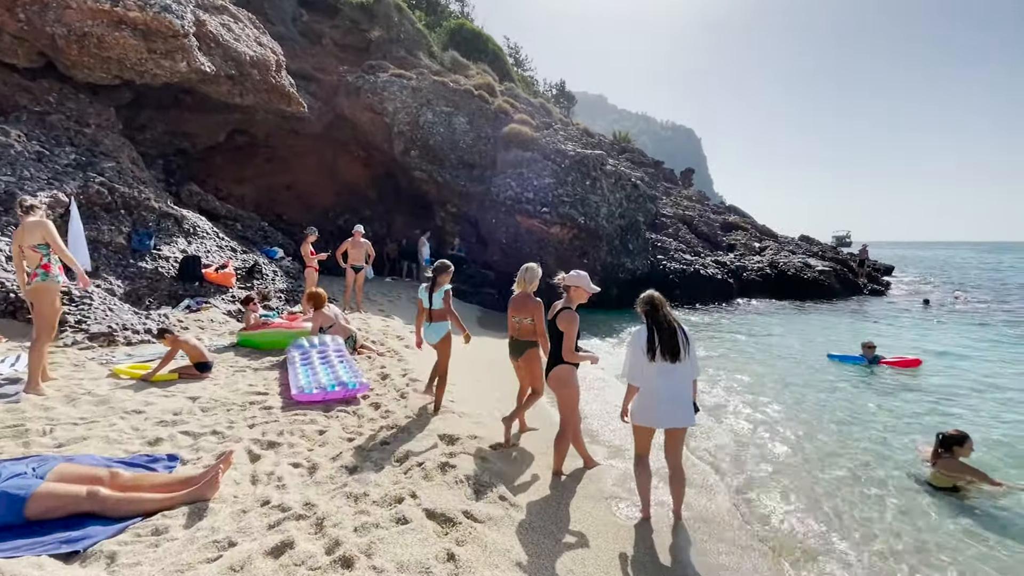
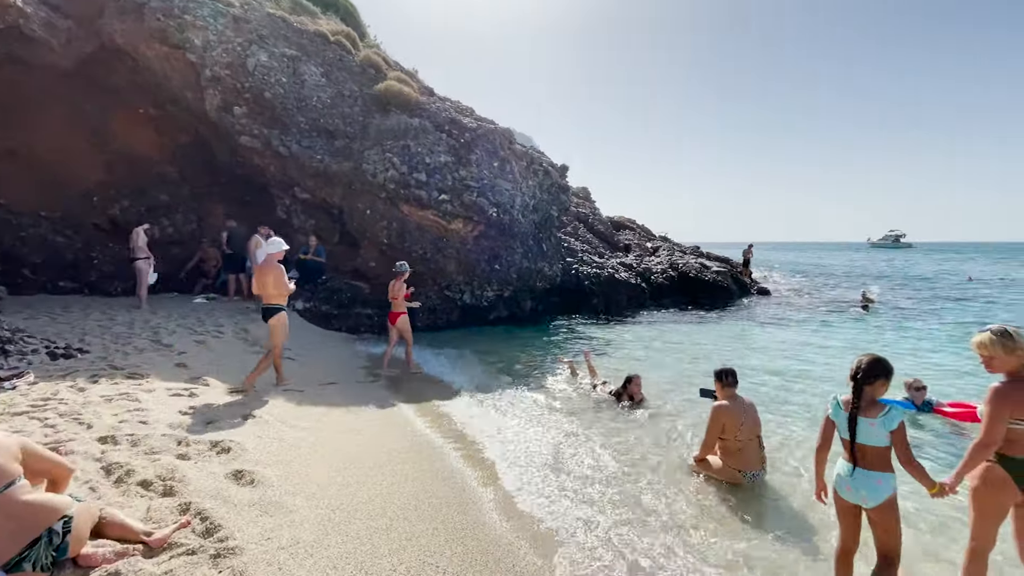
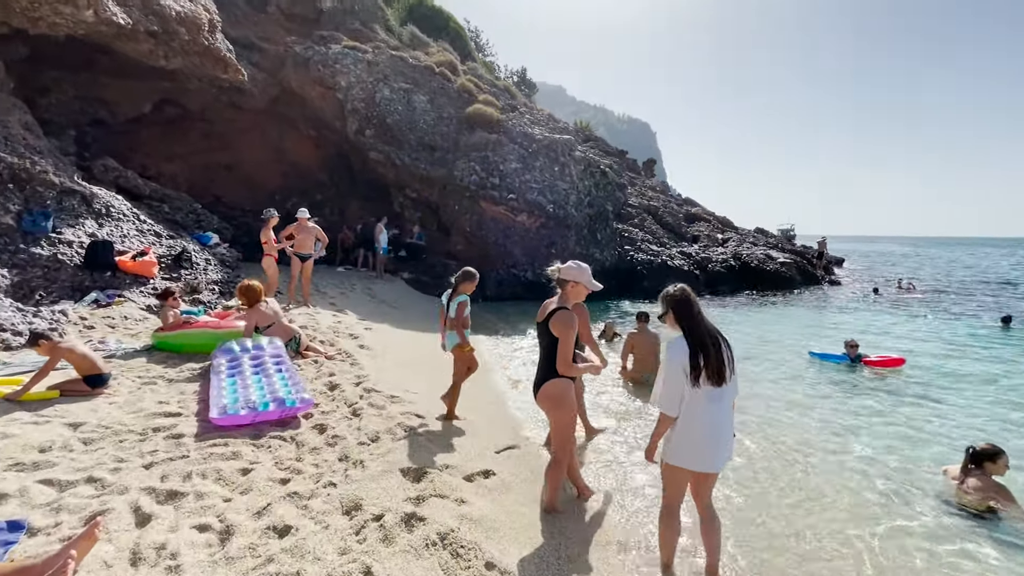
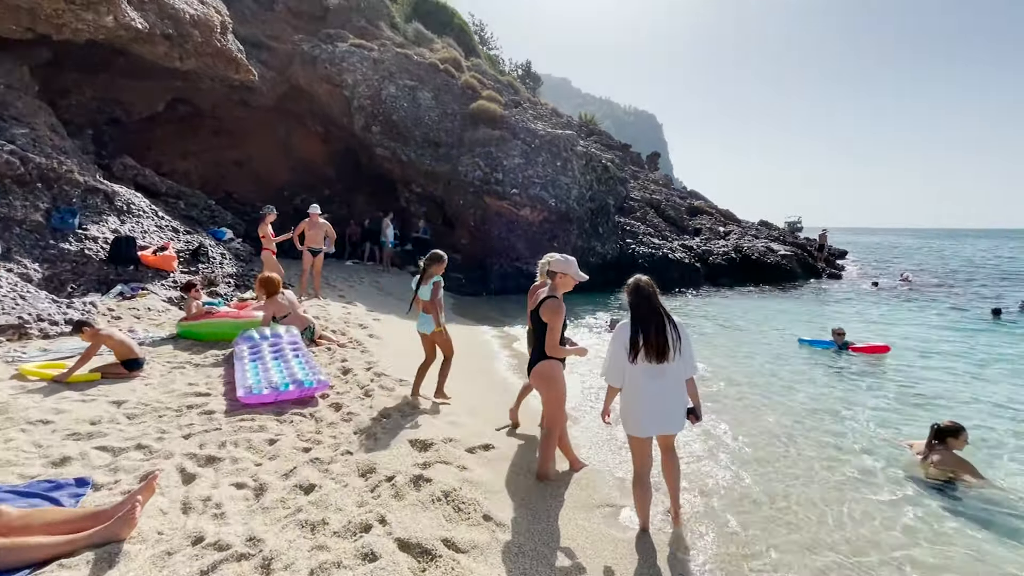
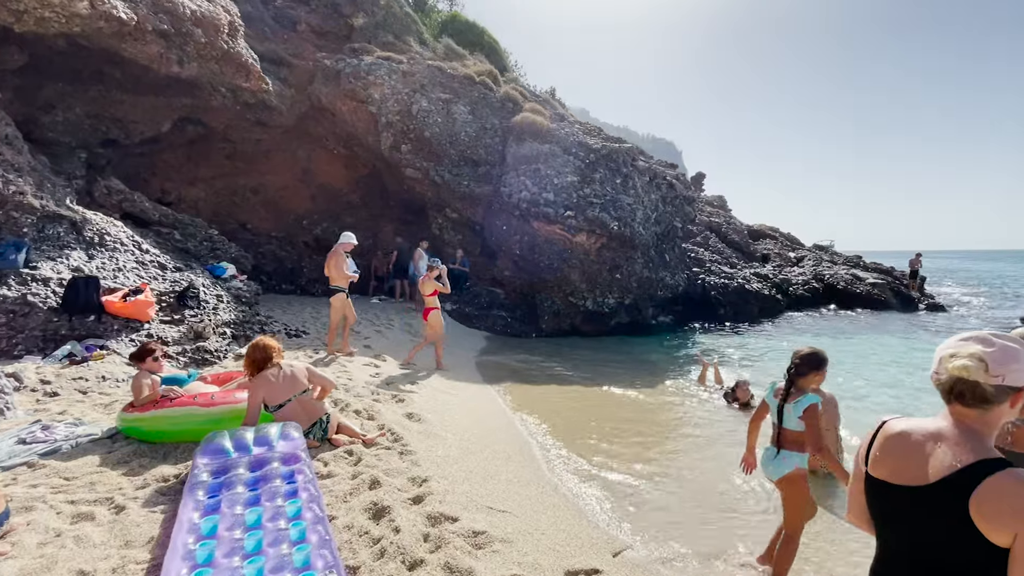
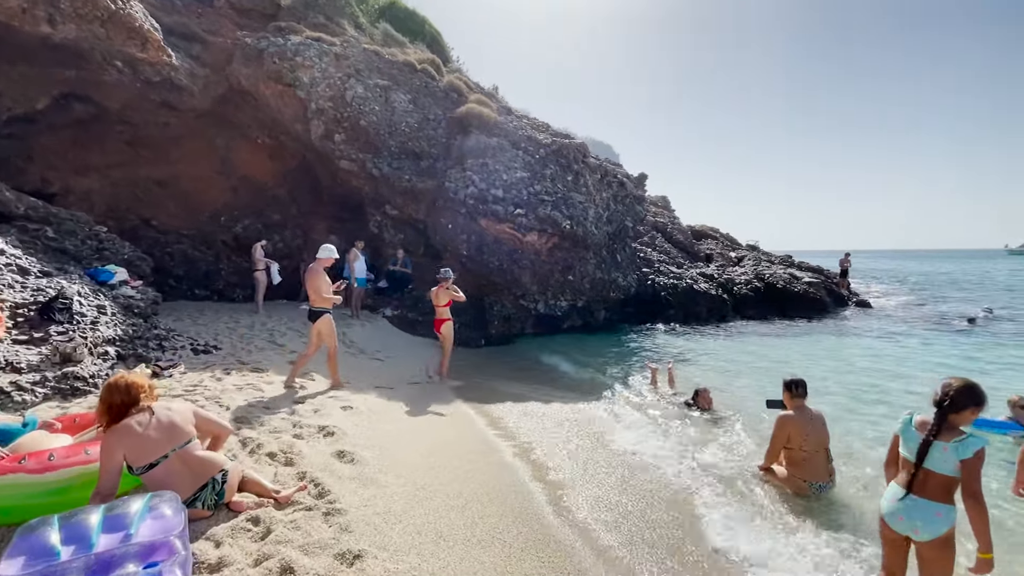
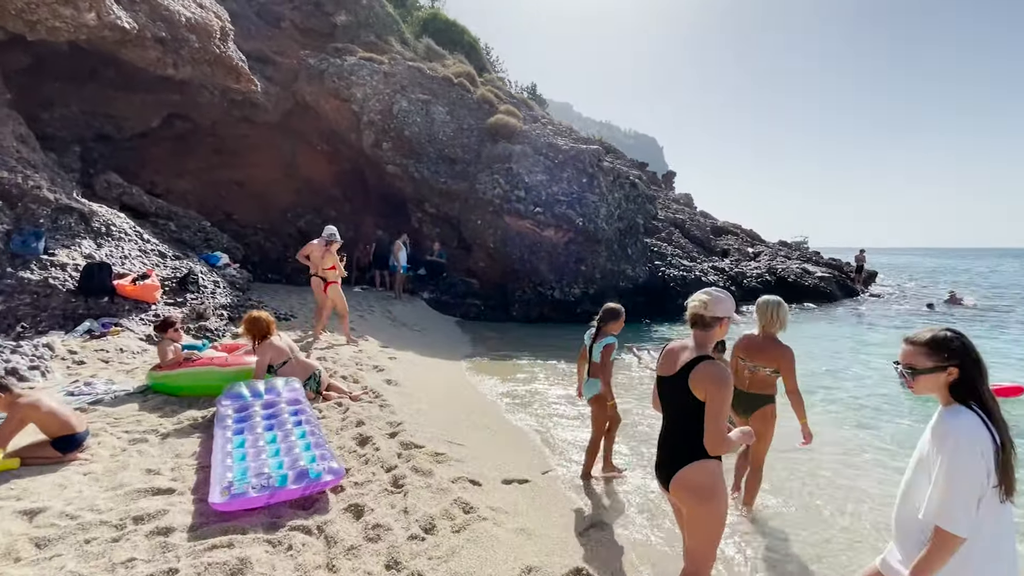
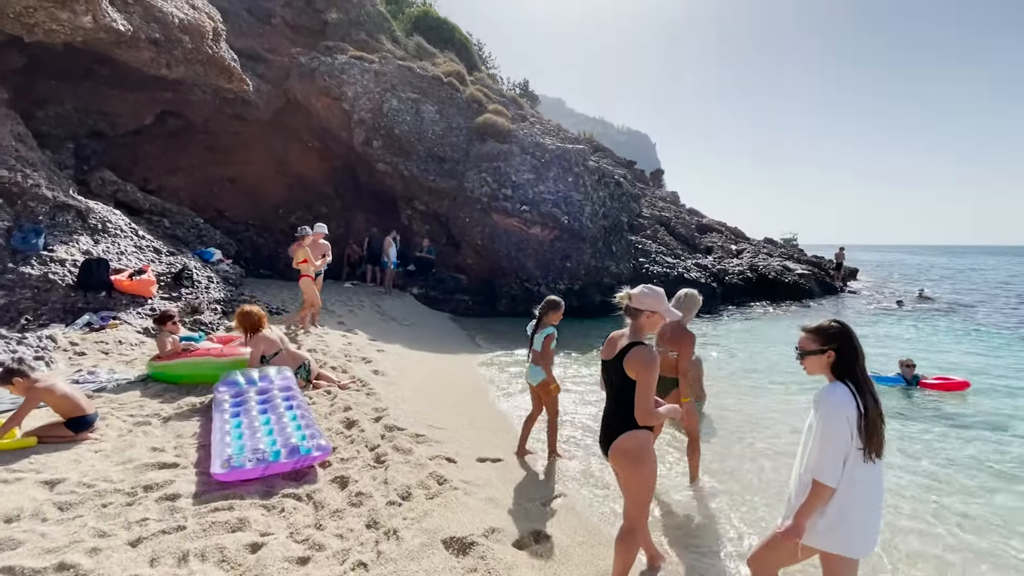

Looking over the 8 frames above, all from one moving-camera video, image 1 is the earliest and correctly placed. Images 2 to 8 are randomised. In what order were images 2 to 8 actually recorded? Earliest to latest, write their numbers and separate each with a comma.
4, 3, 8, 7, 5, 6, 2
